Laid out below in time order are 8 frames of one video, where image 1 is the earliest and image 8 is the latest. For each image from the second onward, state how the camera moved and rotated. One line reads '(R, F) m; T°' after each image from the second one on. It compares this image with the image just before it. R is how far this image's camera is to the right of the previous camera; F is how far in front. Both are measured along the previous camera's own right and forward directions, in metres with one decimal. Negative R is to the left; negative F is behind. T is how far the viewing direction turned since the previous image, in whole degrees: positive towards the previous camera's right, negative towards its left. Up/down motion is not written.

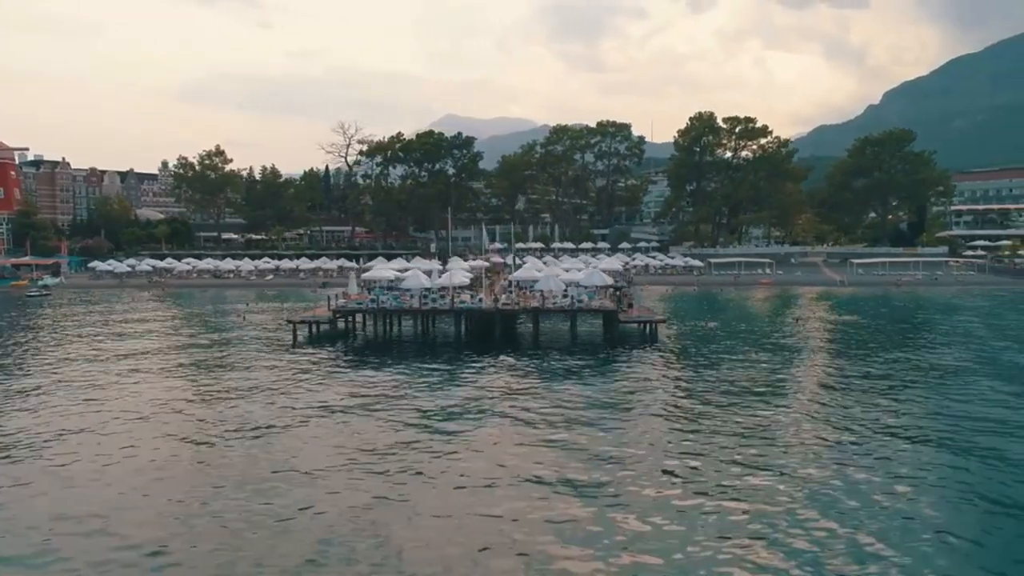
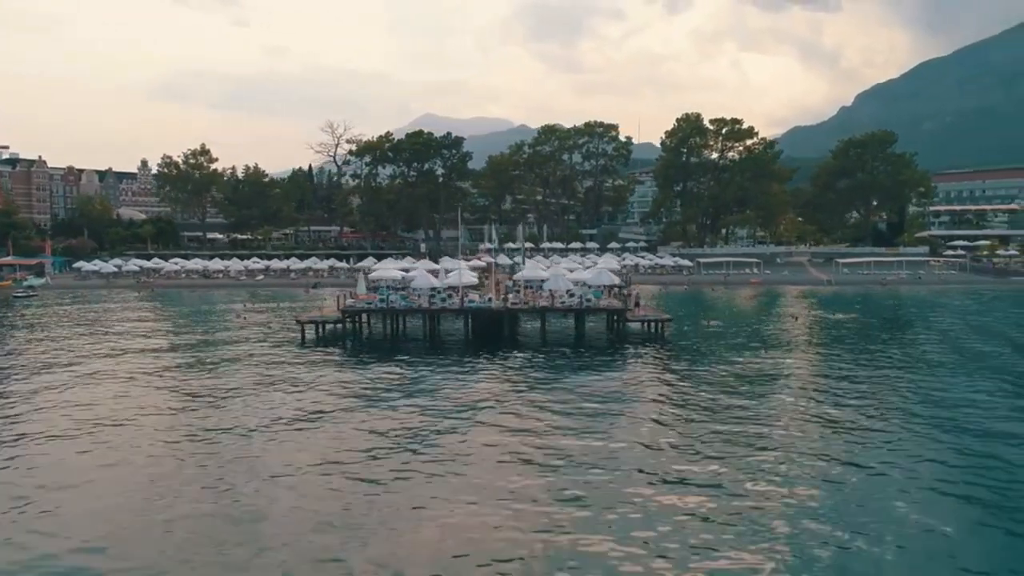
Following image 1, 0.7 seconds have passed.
(-2.1, -0.4) m; +2°
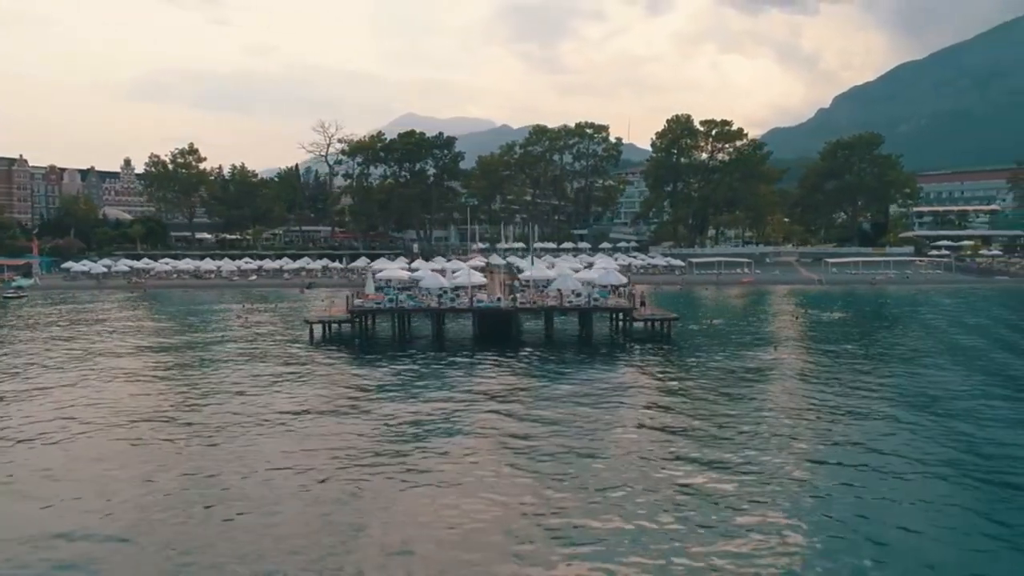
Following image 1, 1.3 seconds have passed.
(-1.8, -0.3) m; +2°
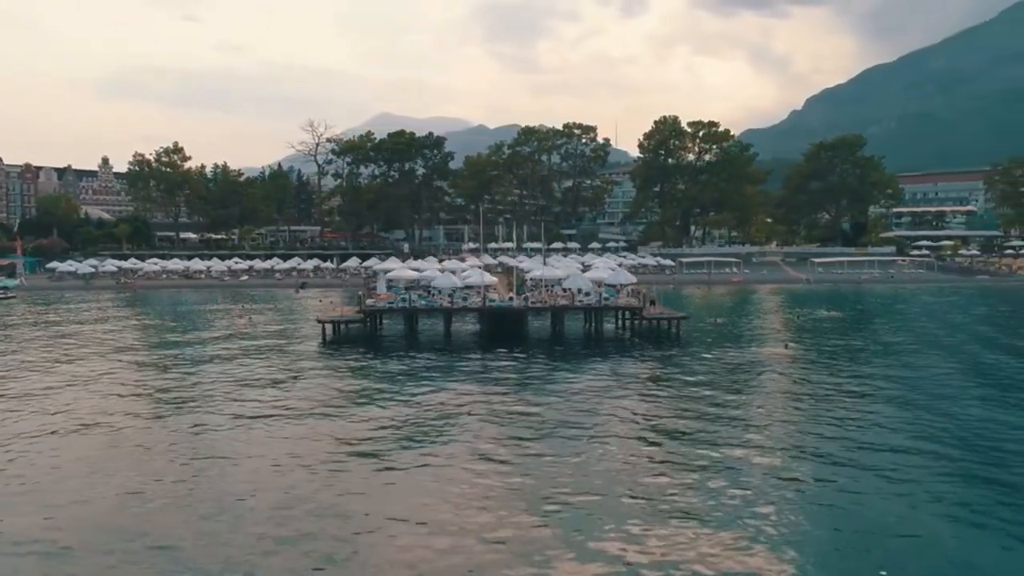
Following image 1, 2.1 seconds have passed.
(-2.5, -0.4) m; +2°
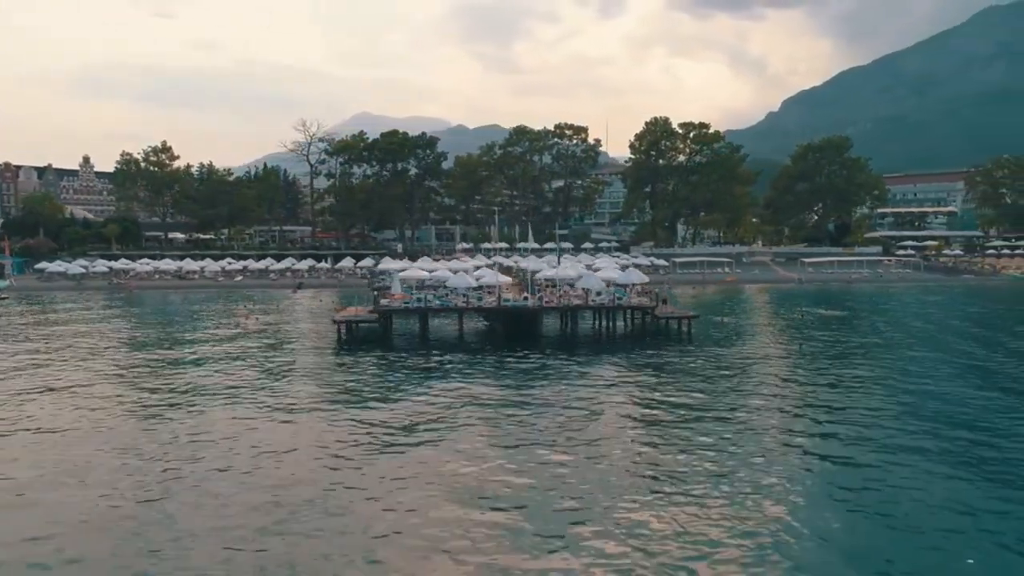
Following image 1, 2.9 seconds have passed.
(-2.4, -0.3) m; +2°
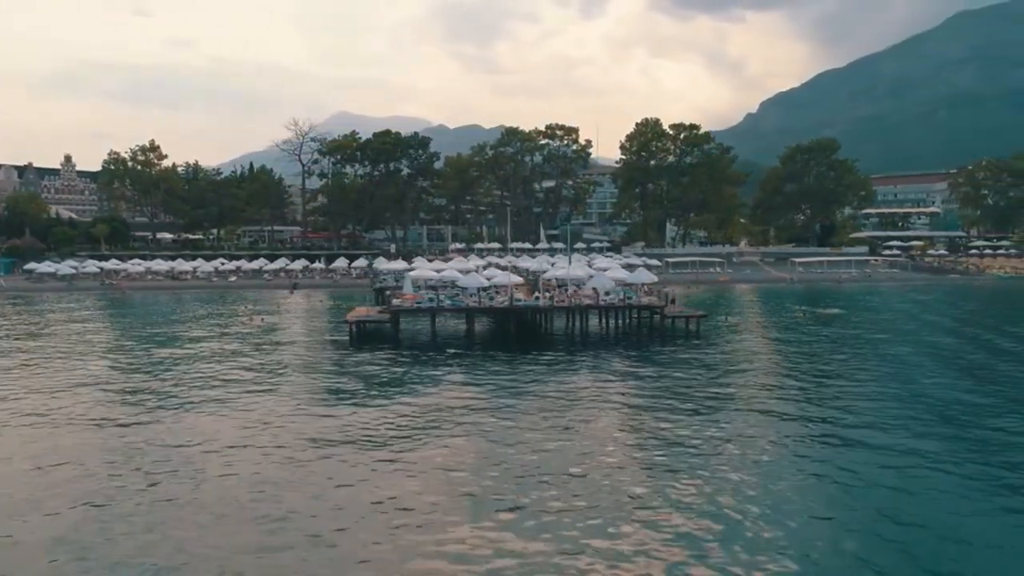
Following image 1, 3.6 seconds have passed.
(-2.2, -0.3) m; +2°
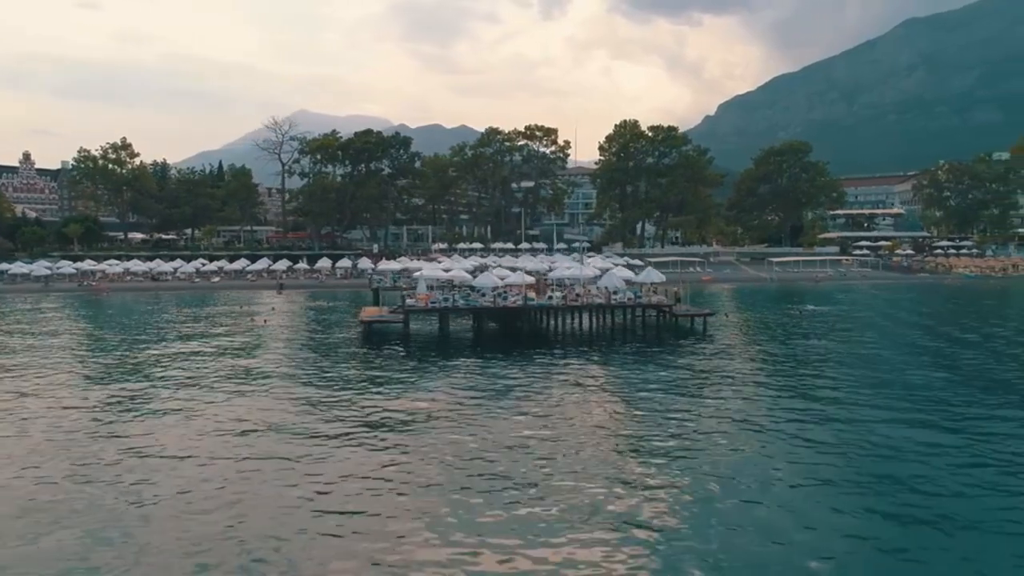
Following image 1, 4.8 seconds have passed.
(-3.7, -0.3) m; +3°
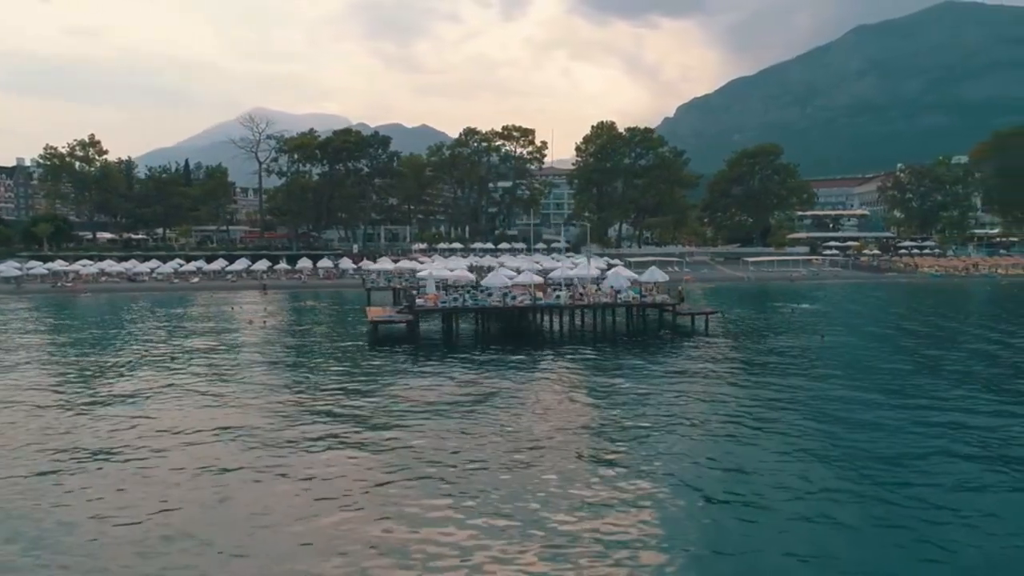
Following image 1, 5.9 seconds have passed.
(-3.3, -0.2) m; +3°
